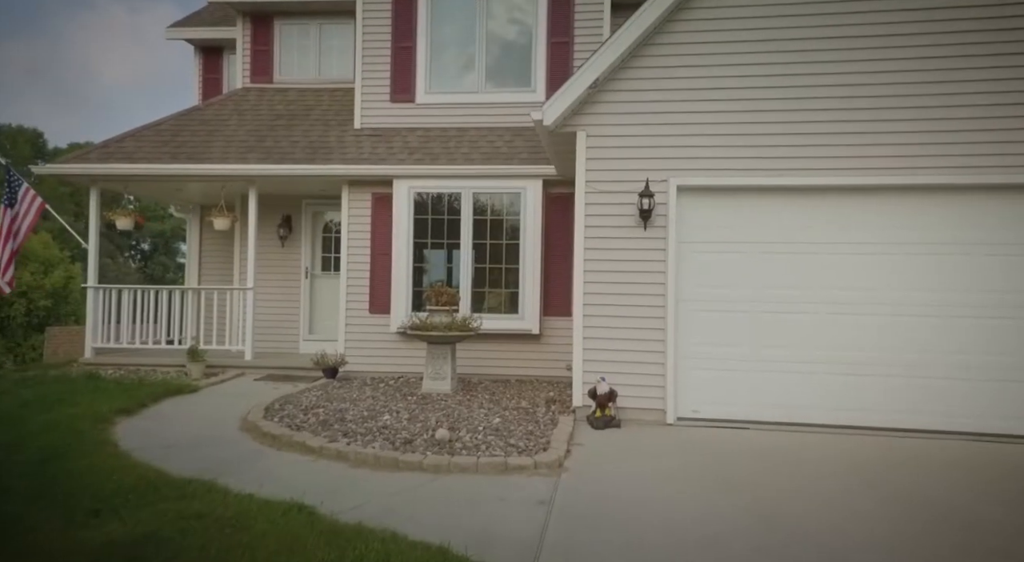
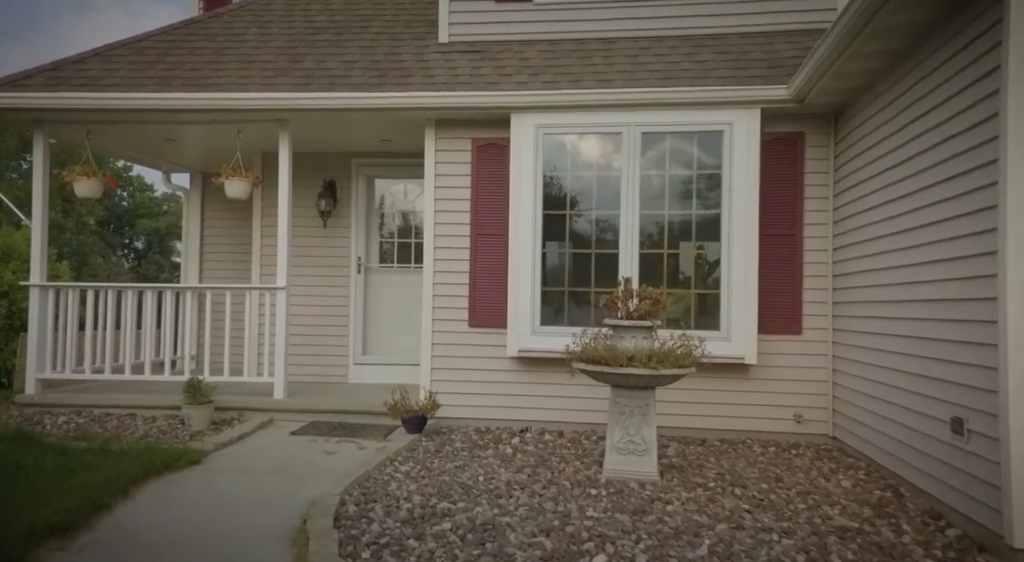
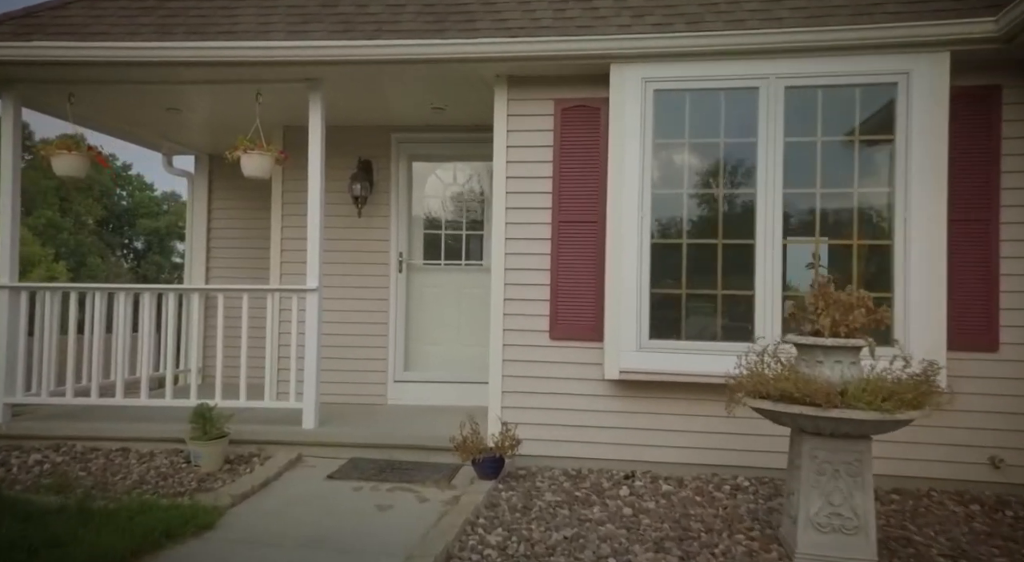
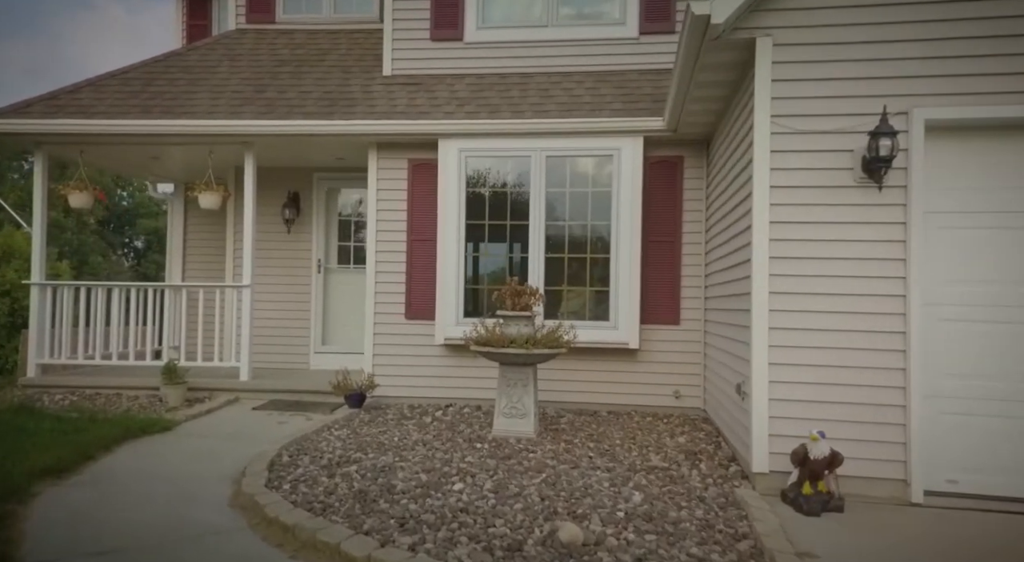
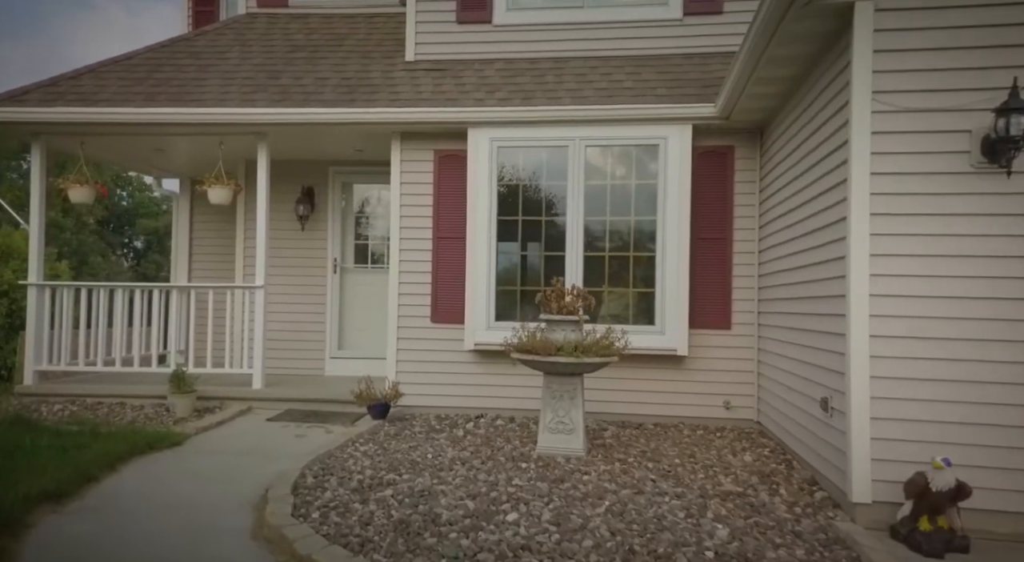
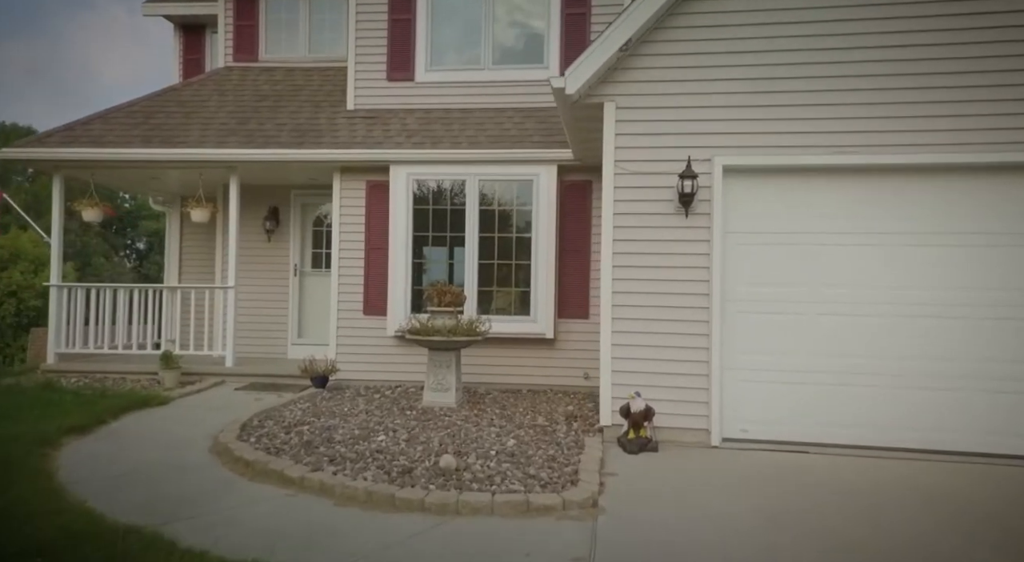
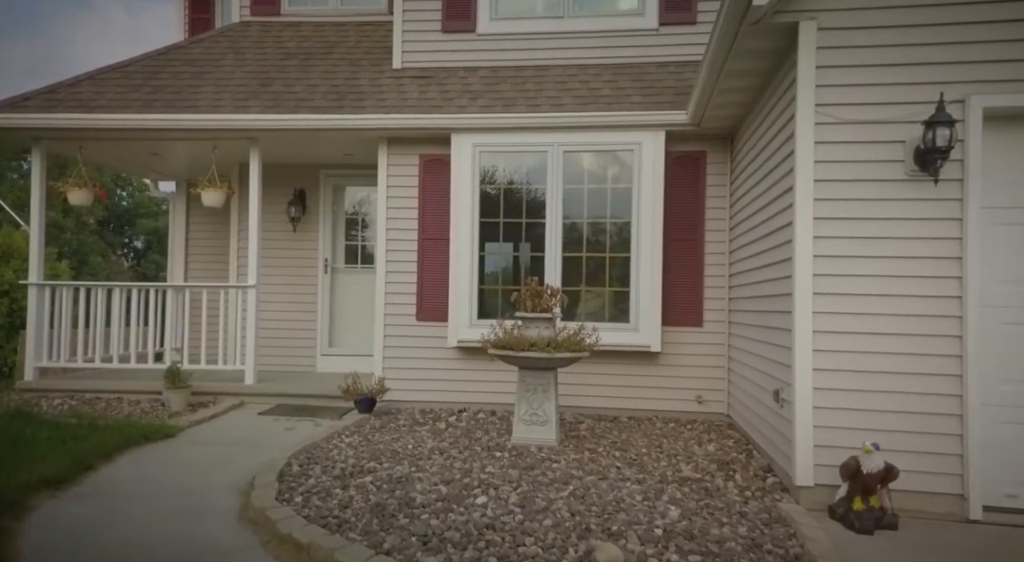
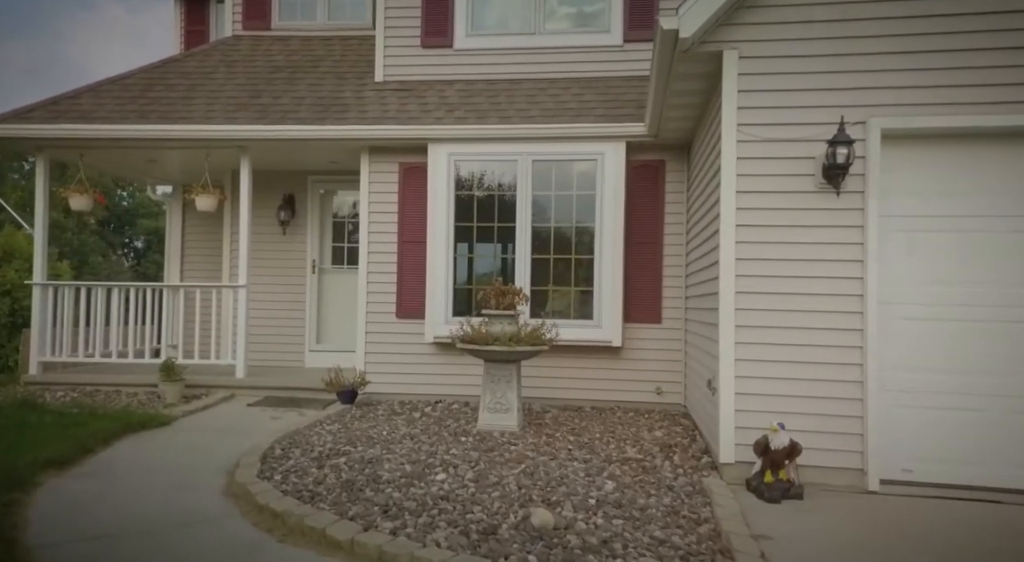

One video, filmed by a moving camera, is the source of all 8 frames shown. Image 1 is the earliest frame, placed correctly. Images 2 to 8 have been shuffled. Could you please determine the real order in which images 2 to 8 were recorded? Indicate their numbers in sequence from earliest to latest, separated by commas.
6, 8, 4, 7, 5, 2, 3
